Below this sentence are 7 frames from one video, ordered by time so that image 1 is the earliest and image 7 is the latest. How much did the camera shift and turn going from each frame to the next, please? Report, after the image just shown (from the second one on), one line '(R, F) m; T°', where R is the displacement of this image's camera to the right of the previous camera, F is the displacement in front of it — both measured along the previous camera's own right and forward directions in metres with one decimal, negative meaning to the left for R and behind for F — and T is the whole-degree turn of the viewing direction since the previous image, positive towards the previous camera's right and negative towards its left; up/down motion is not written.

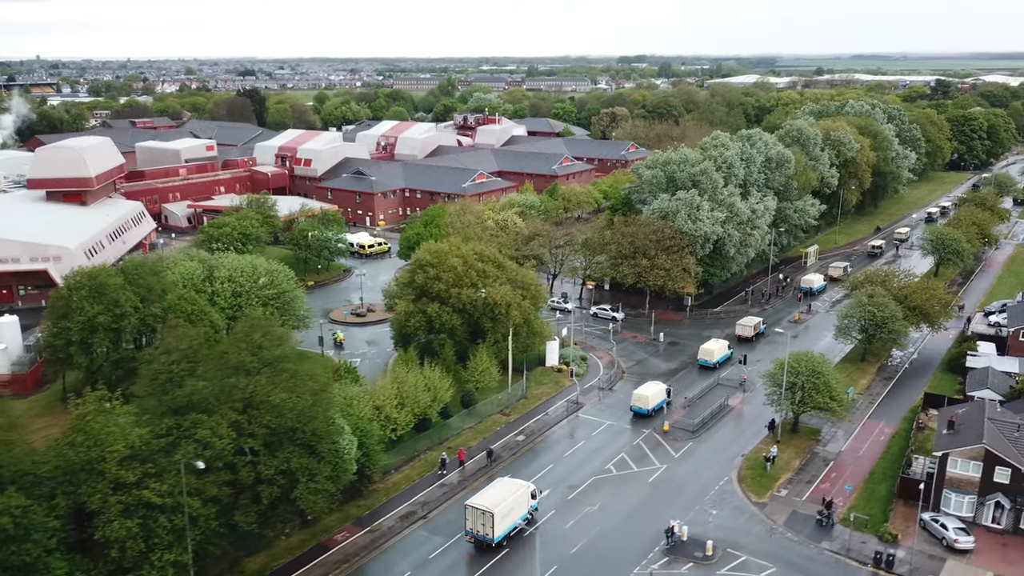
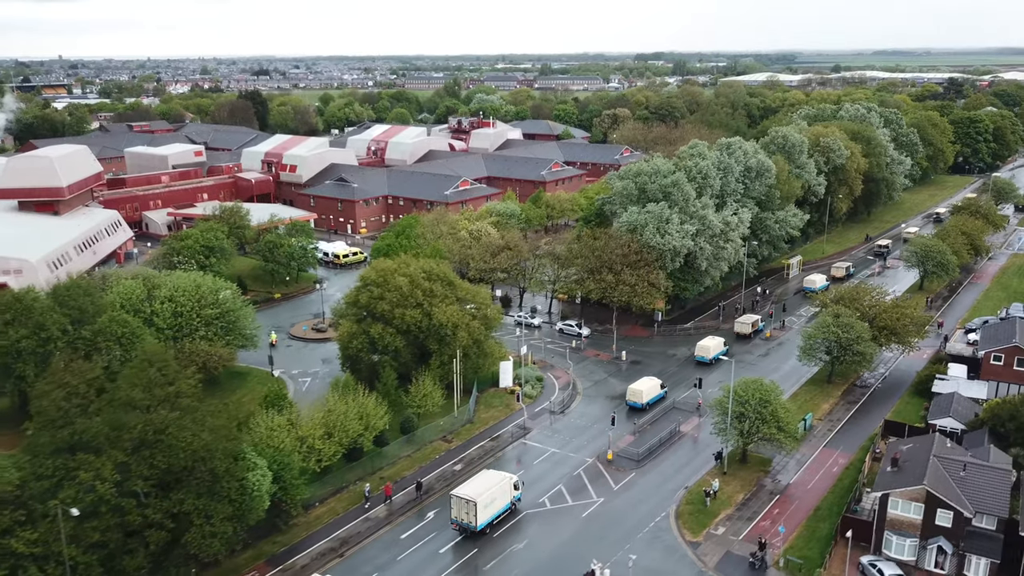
(+3.7, +1.4) m; -1°
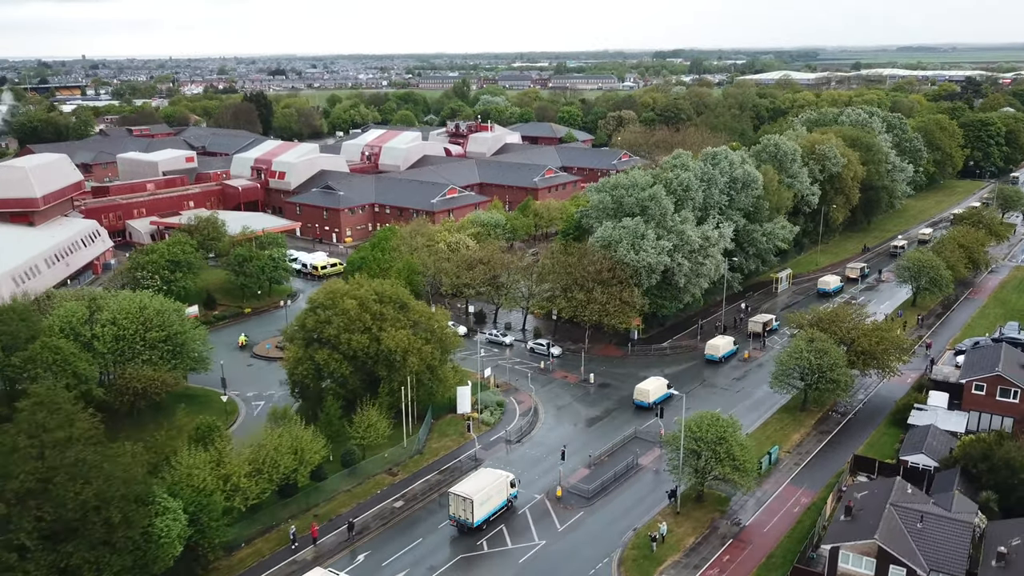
(+3.3, +1.9) m; -1°
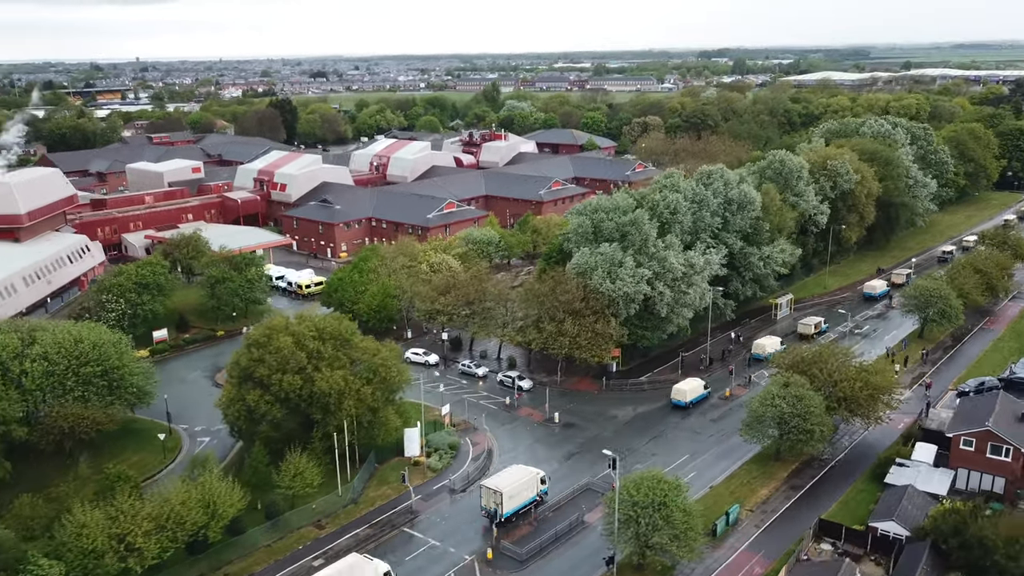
(+4.6, +2.9) m; -3°
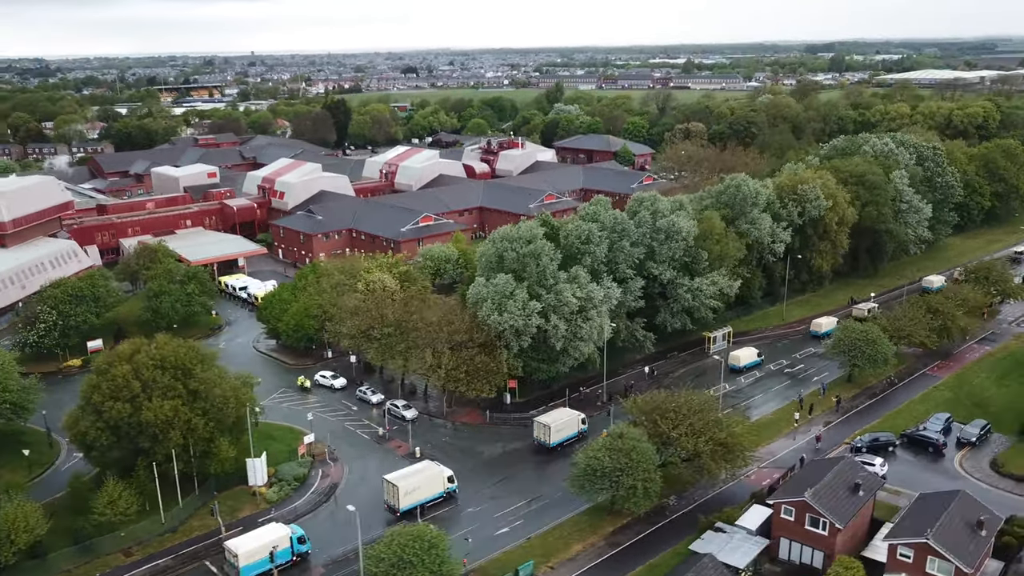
(+12.7, +1.2) m; -7°
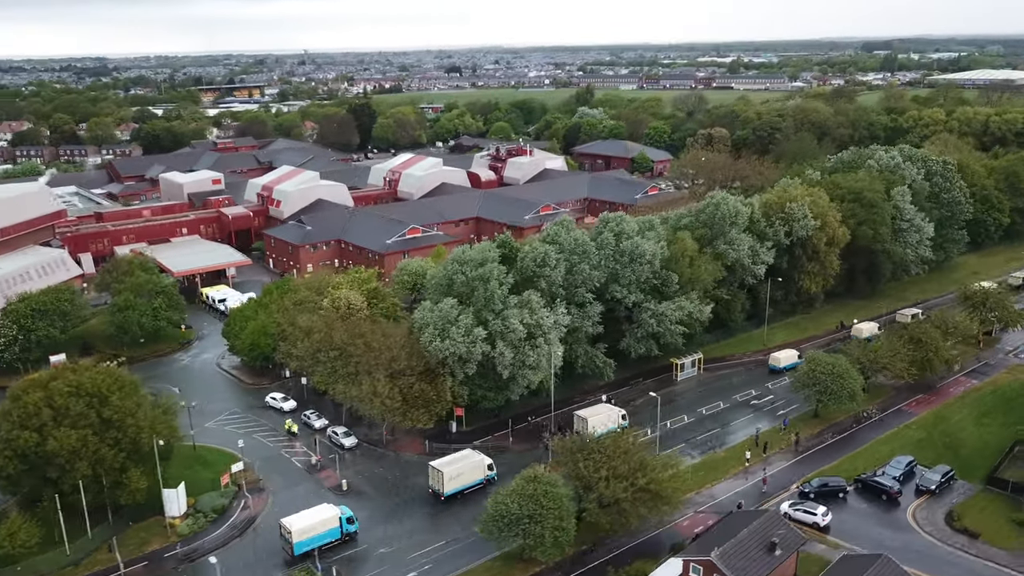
(+6.2, +1.9) m; -3°
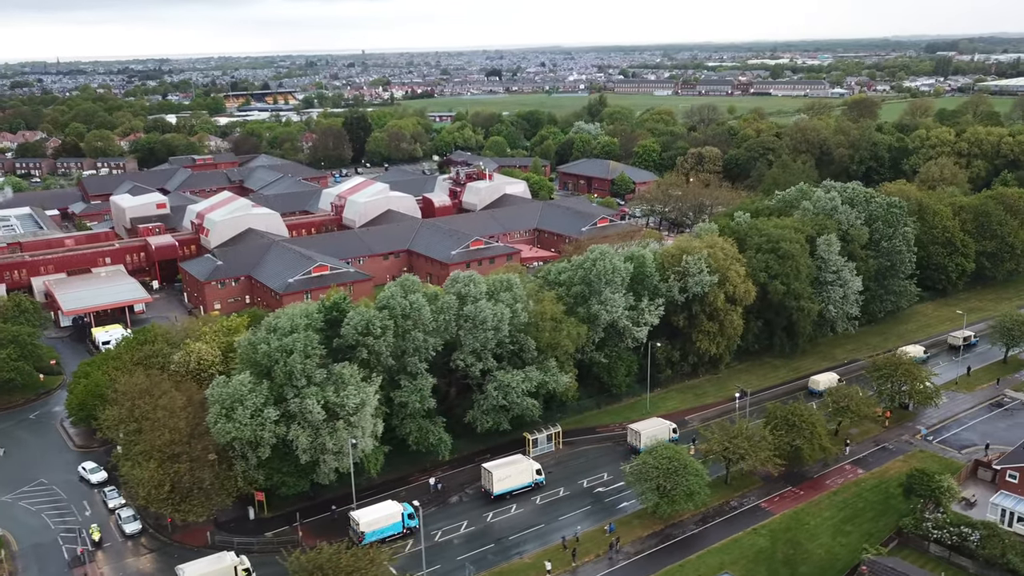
(+13.8, +5.4) m; -4°
